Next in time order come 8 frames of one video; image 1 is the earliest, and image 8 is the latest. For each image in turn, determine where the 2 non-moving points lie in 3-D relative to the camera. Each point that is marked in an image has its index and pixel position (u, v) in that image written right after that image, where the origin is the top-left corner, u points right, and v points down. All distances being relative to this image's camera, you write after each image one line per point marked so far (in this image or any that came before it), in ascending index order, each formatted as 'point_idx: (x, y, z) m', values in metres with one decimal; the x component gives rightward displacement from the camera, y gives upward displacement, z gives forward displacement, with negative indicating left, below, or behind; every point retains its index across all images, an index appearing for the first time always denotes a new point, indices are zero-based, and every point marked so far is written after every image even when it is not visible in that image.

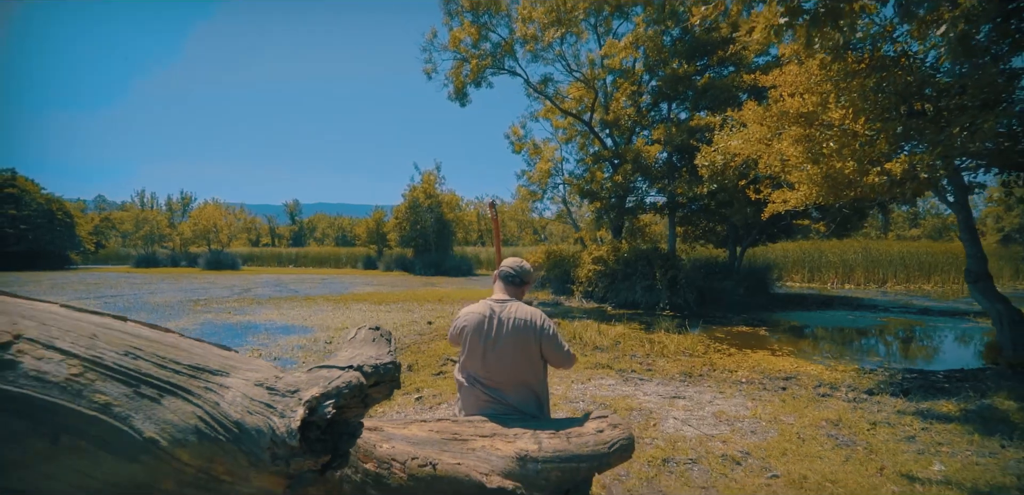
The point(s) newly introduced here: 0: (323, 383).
0: (-0.6, -0.5, +2.1) m
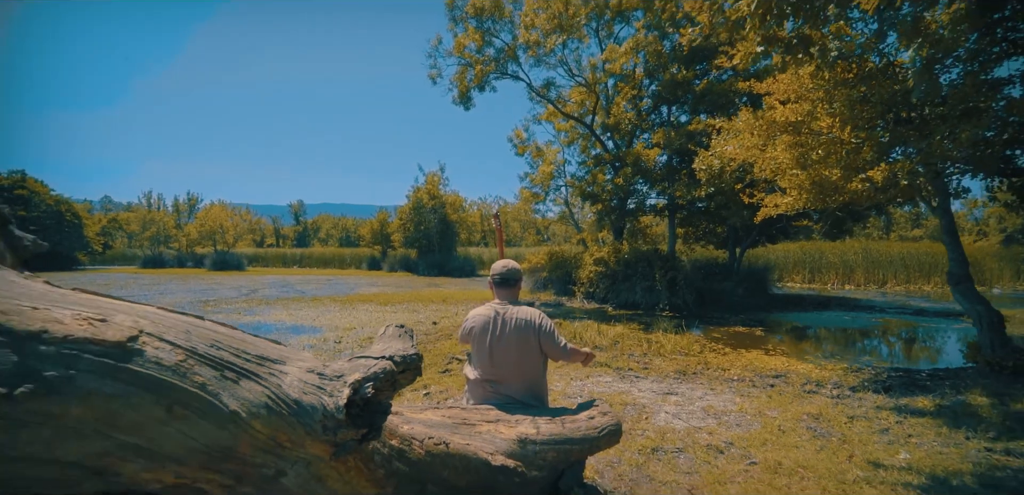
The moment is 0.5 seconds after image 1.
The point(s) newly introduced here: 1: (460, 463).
0: (-0.6, -0.5, +2.5) m
1: (-0.3, -1.1, +2.8) m
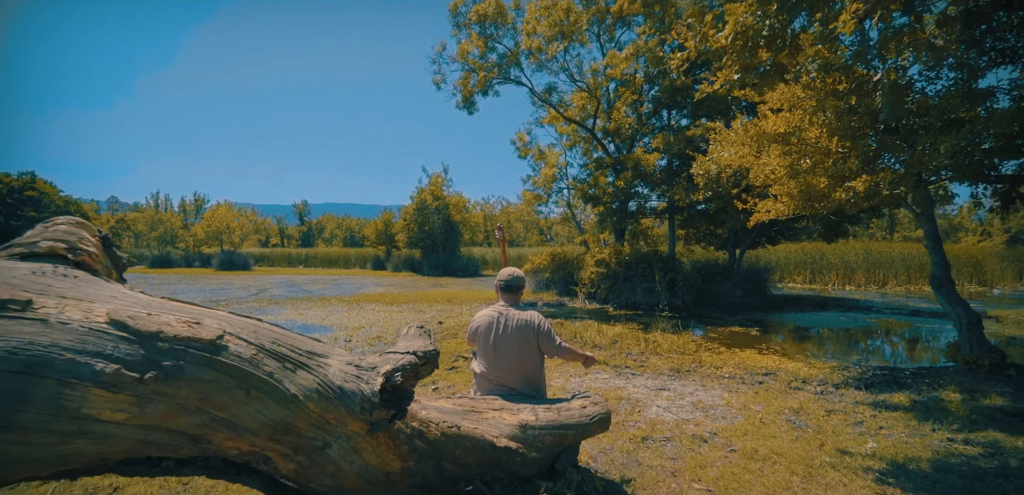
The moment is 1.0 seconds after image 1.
0: (-0.6, -0.6, +2.9) m
1: (-0.3, -1.2, +3.3) m
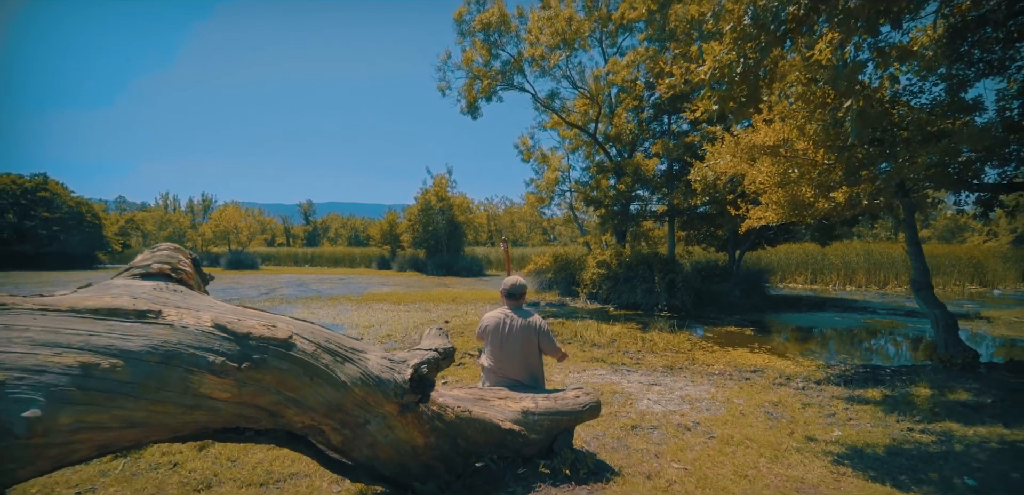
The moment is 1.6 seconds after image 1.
0: (-0.6, -0.7, +3.5) m
1: (-0.2, -1.3, +3.9) m
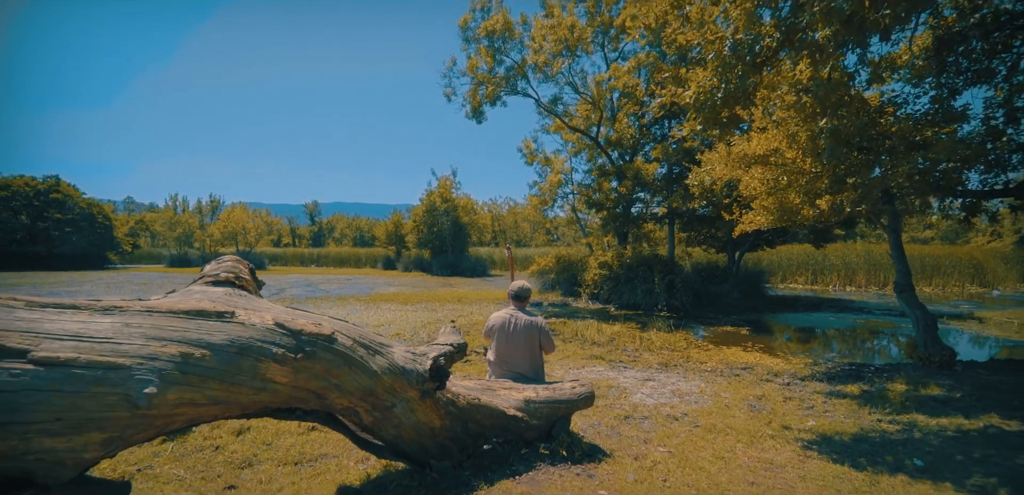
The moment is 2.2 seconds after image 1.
0: (-0.6, -0.8, +4.1) m
1: (-0.2, -1.4, +4.5) m
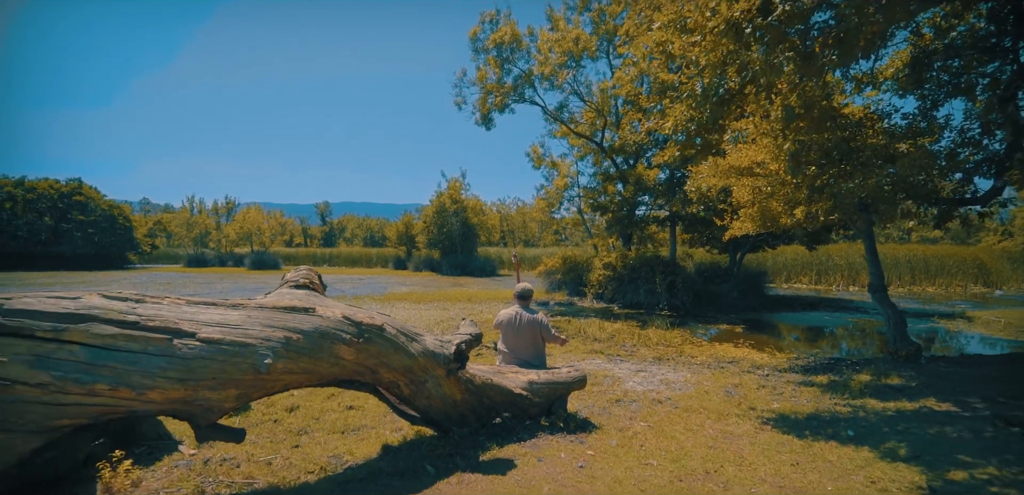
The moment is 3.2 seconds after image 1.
0: (-0.5, -0.9, +5.2) m
1: (-0.2, -1.5, +5.5) m
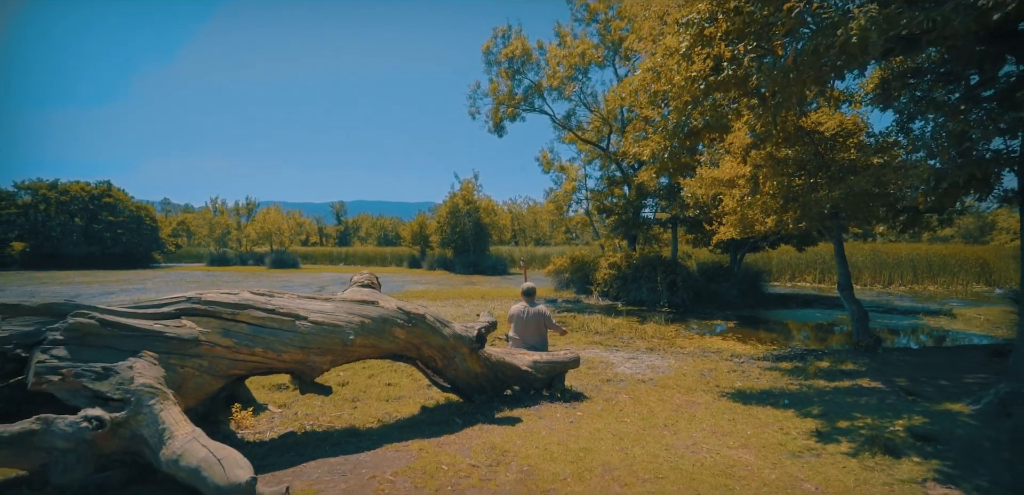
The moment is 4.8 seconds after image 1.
0: (-0.4, -1.0, +6.8) m
1: (0.0, -1.6, +7.1) m
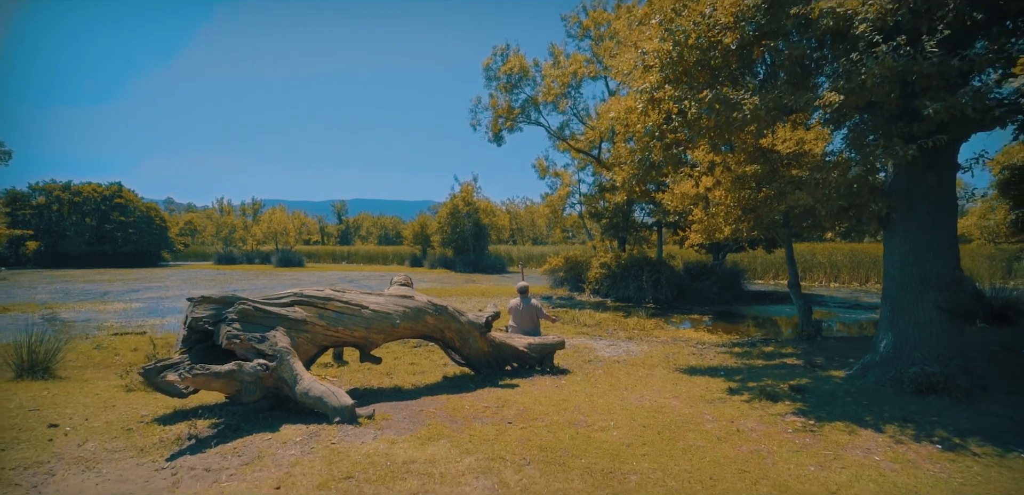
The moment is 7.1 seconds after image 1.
0: (-0.4, -1.1, +8.9) m
1: (-0.1, -1.7, +9.2) m
